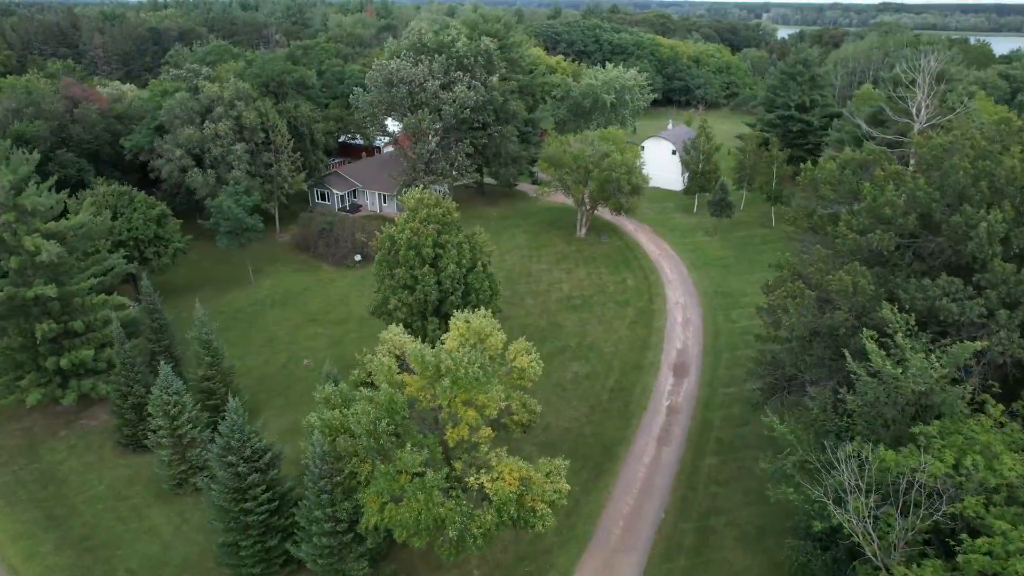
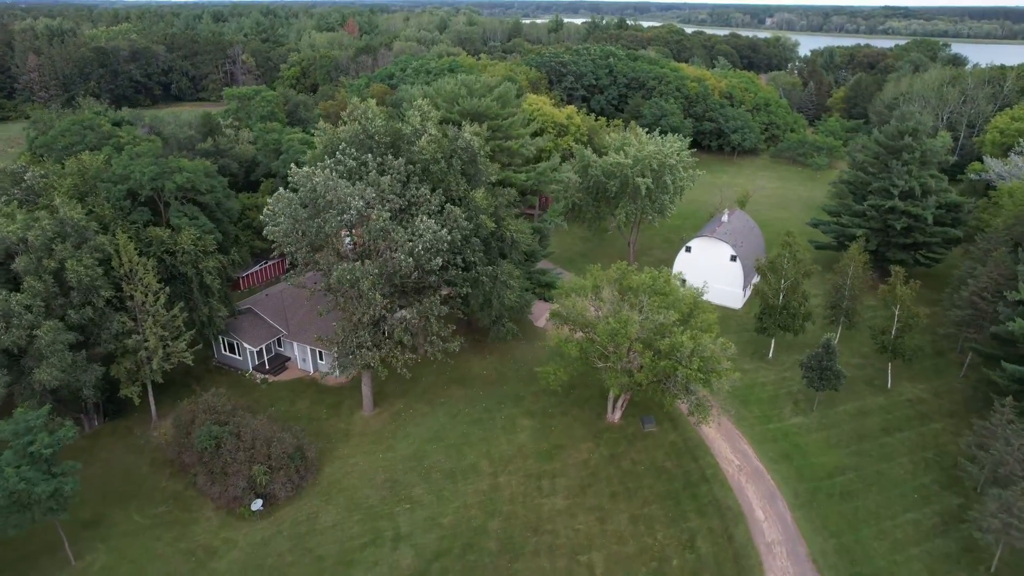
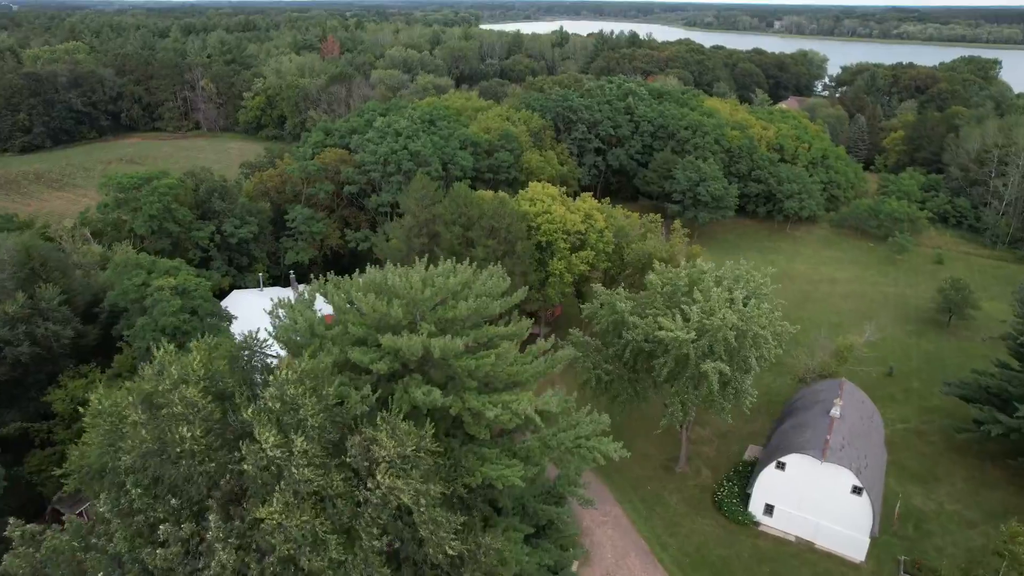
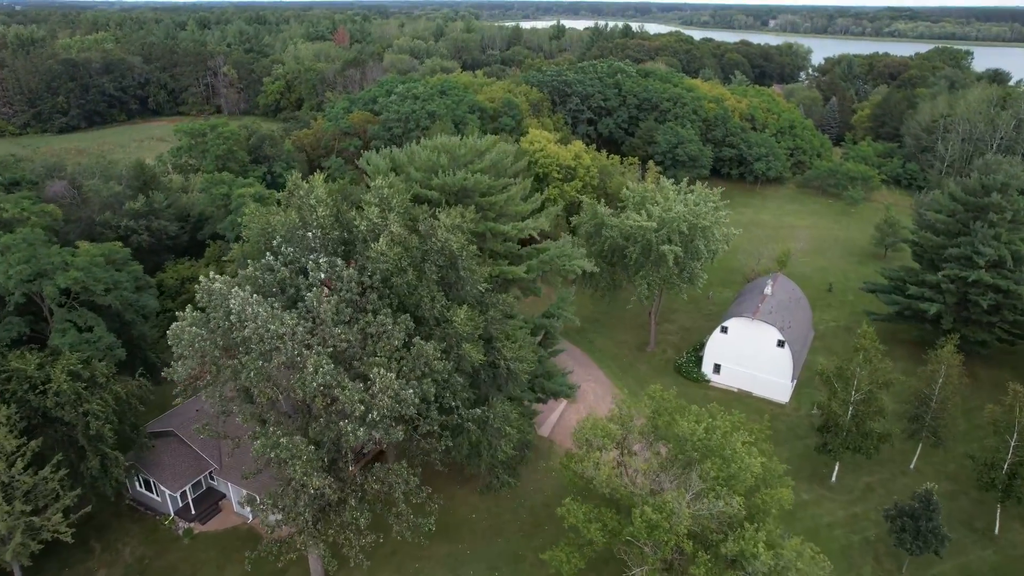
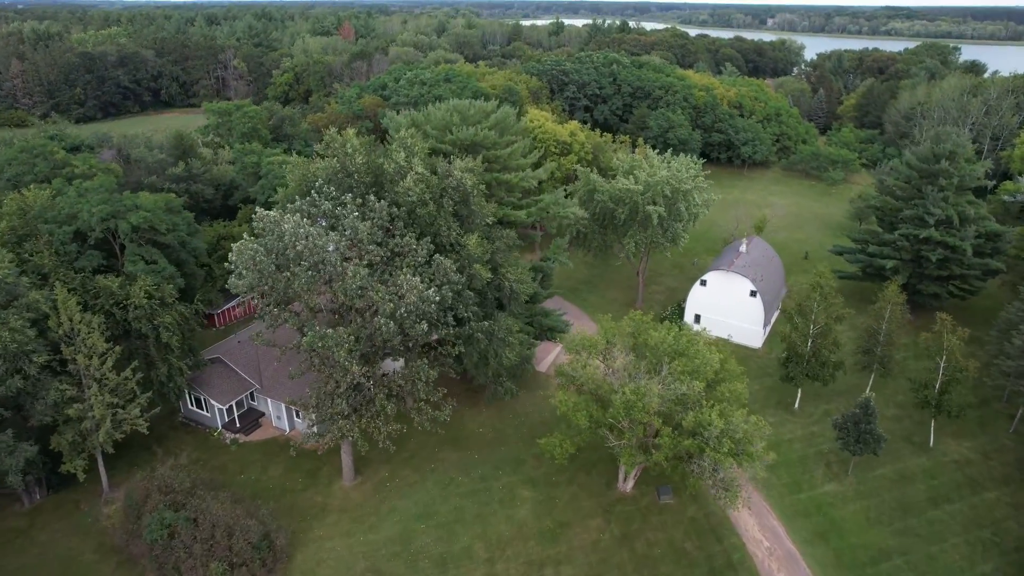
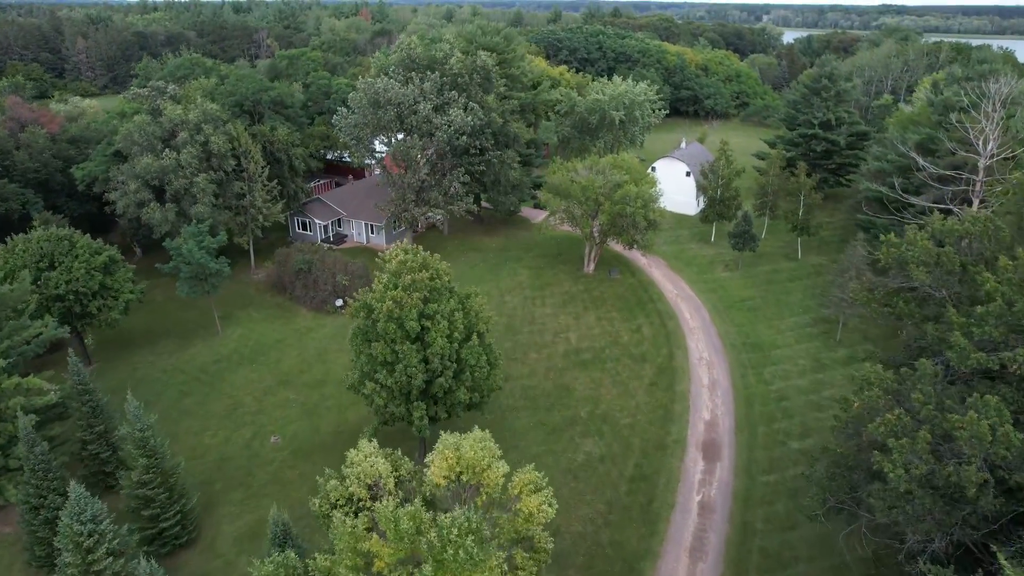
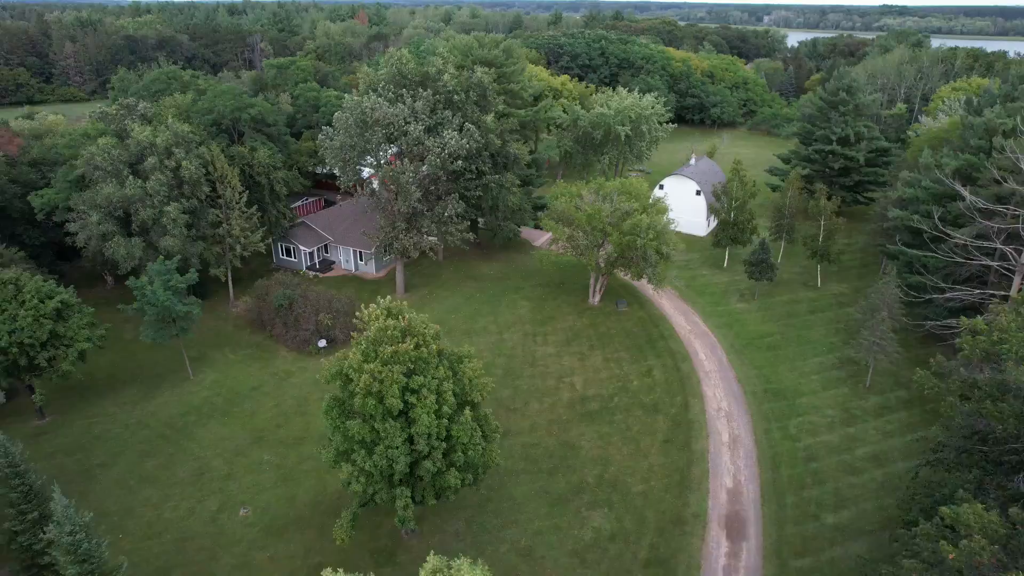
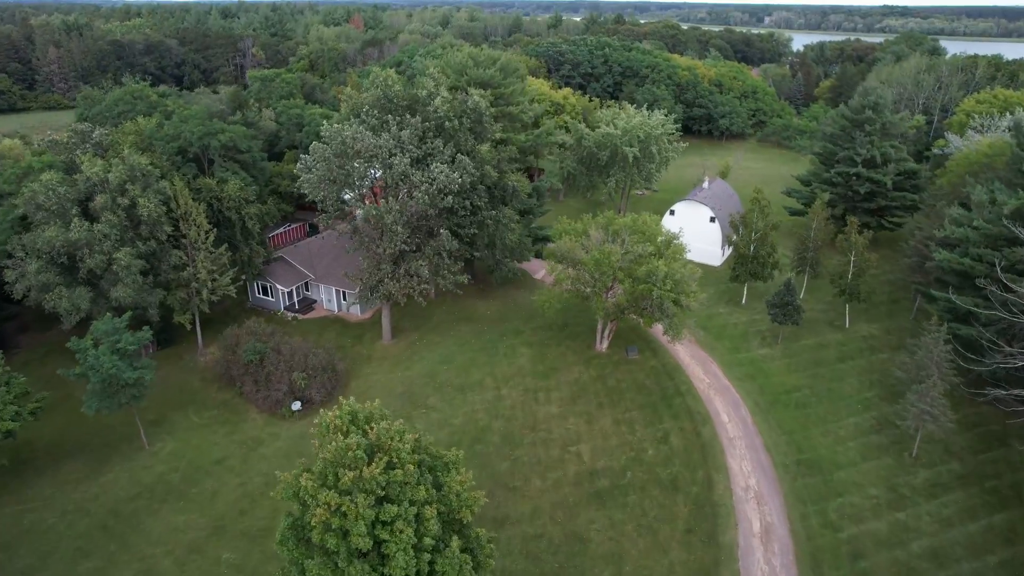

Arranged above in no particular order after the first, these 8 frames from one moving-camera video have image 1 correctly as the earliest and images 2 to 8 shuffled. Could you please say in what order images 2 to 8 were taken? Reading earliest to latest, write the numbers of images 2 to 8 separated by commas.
6, 7, 8, 2, 5, 4, 3
